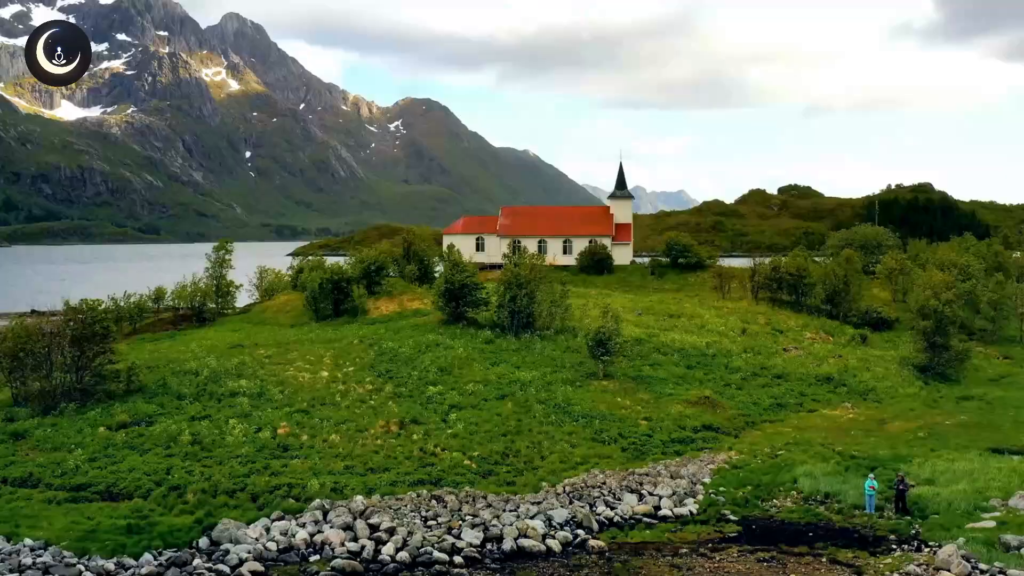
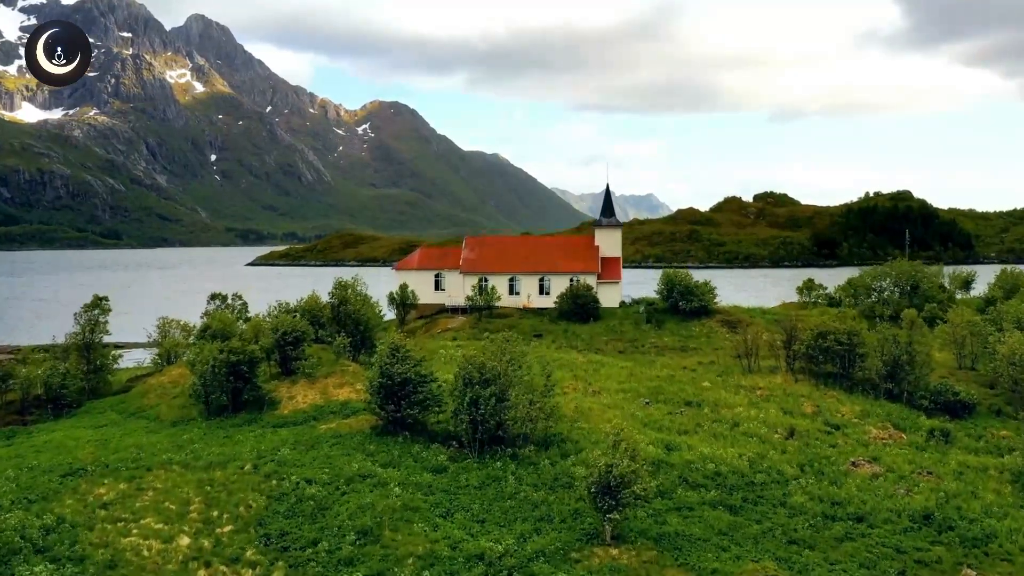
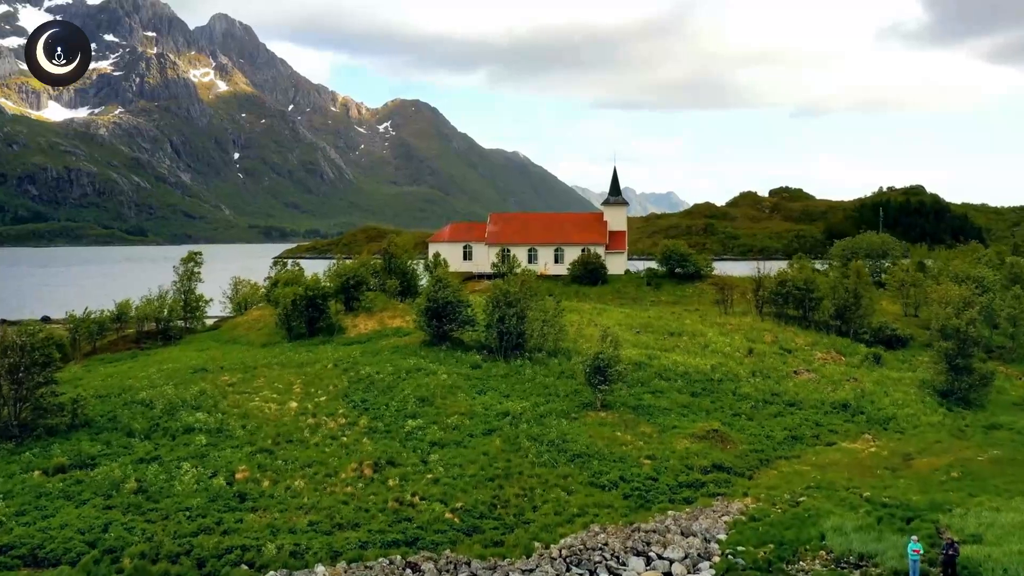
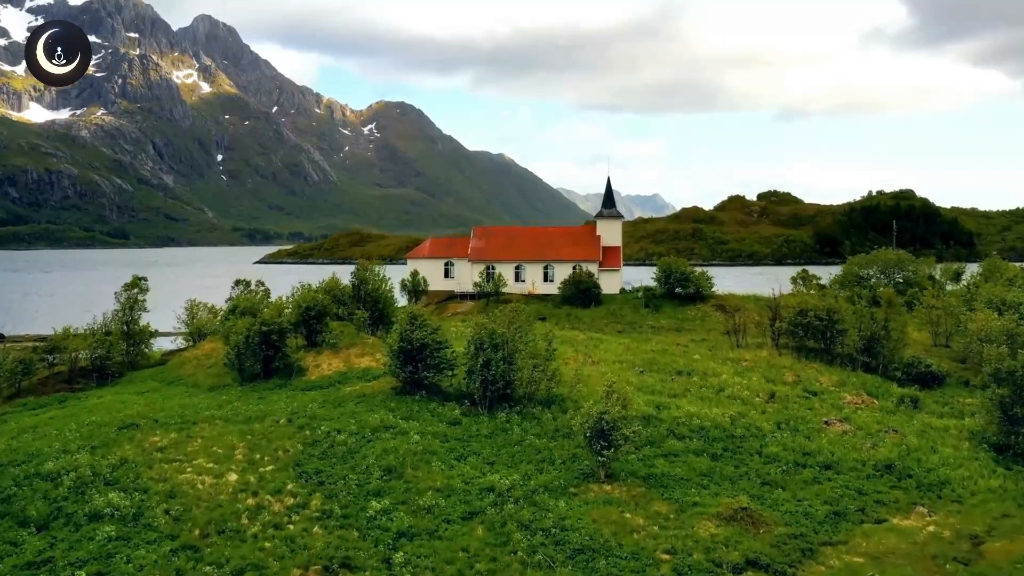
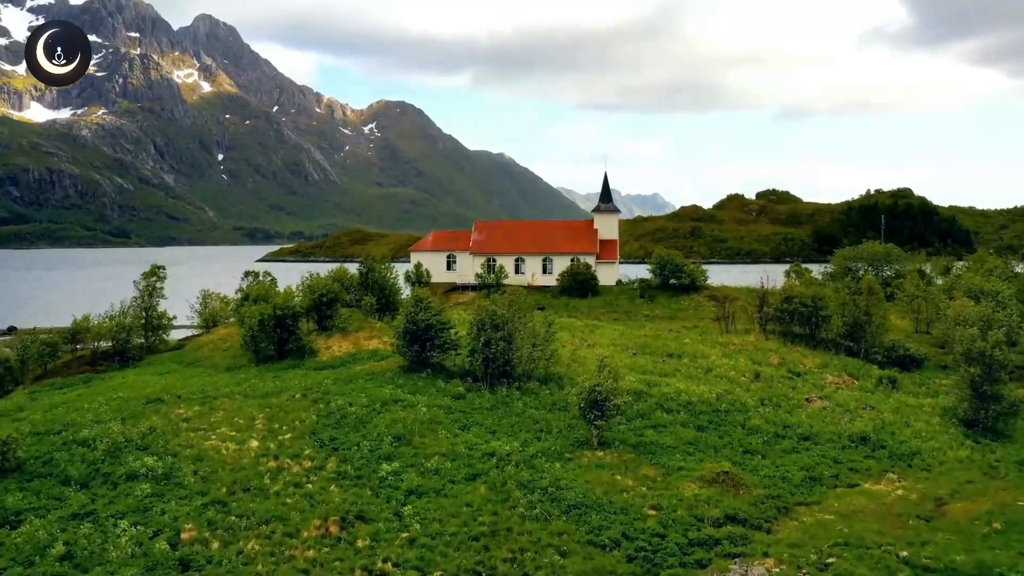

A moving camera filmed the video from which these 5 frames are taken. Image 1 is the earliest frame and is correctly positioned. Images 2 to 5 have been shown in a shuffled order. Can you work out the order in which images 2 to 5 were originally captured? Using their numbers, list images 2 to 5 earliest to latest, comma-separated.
3, 5, 4, 2
